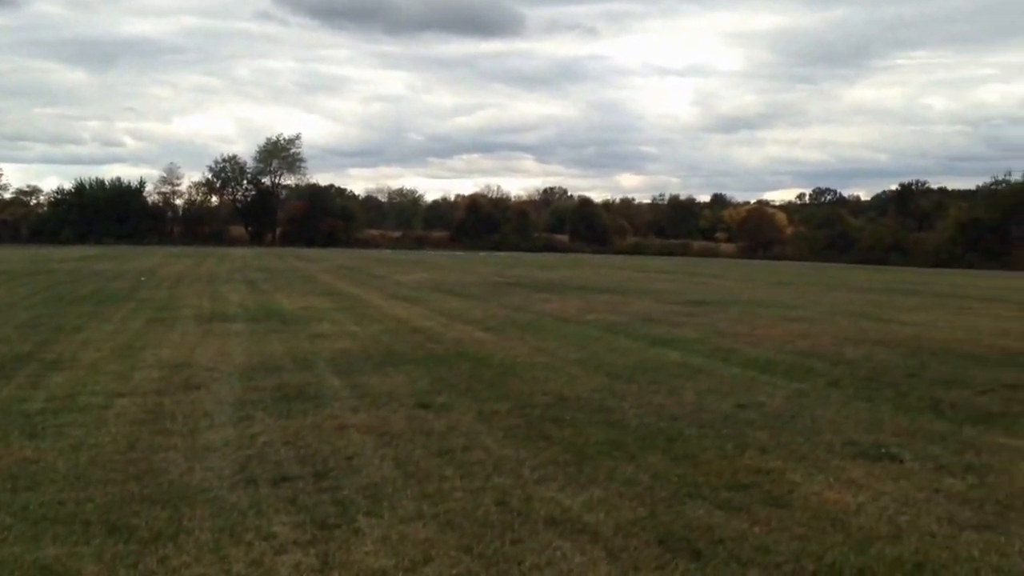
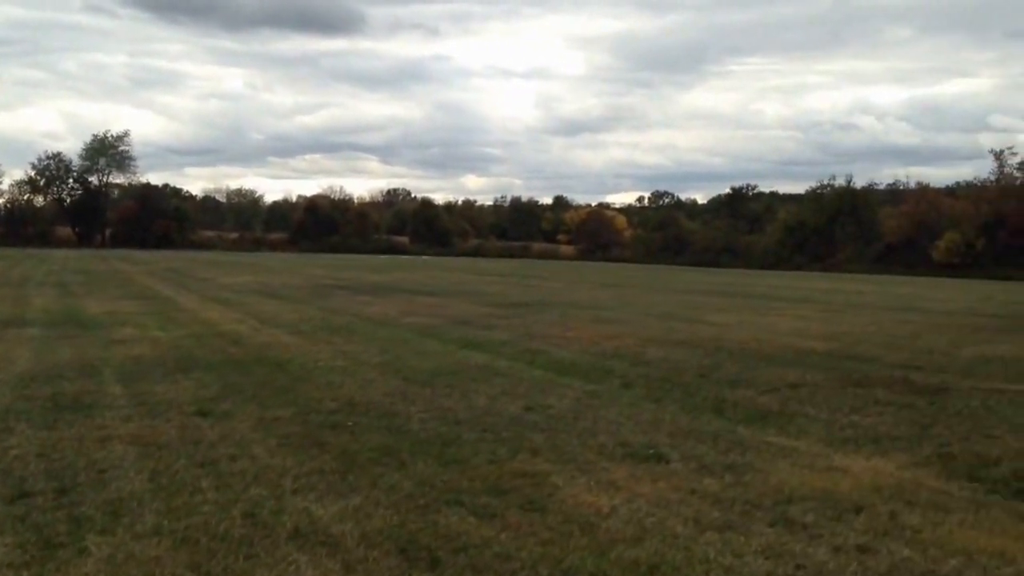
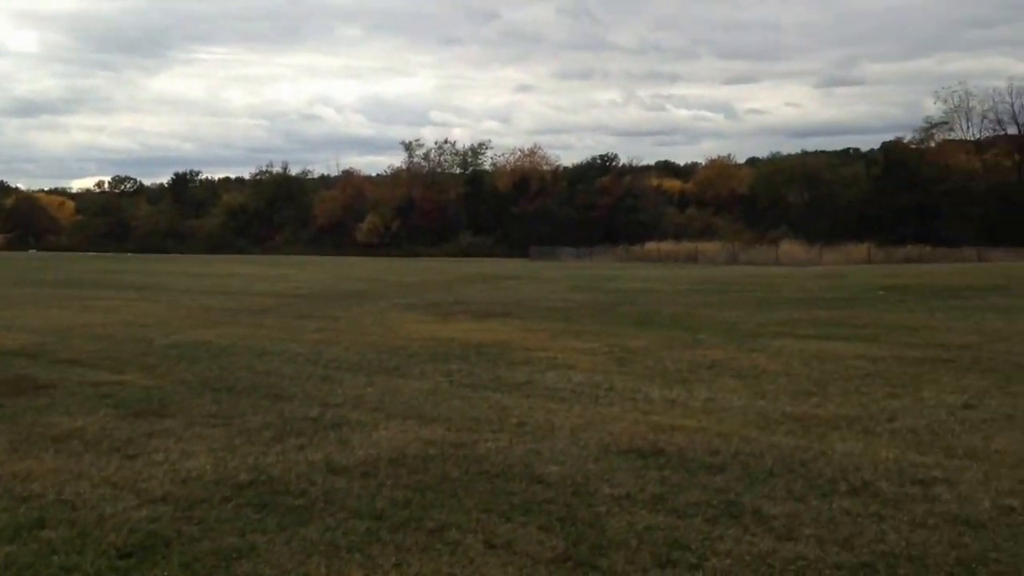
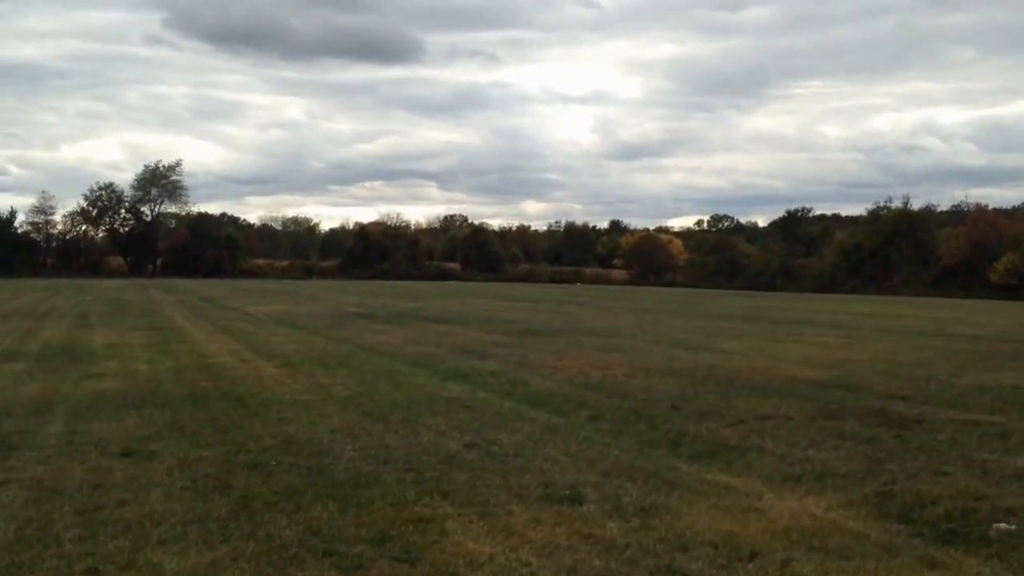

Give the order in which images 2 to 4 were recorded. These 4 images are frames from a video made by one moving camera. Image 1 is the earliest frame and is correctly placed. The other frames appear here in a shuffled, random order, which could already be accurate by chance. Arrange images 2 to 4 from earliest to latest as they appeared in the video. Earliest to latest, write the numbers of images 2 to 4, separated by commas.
2, 4, 3
